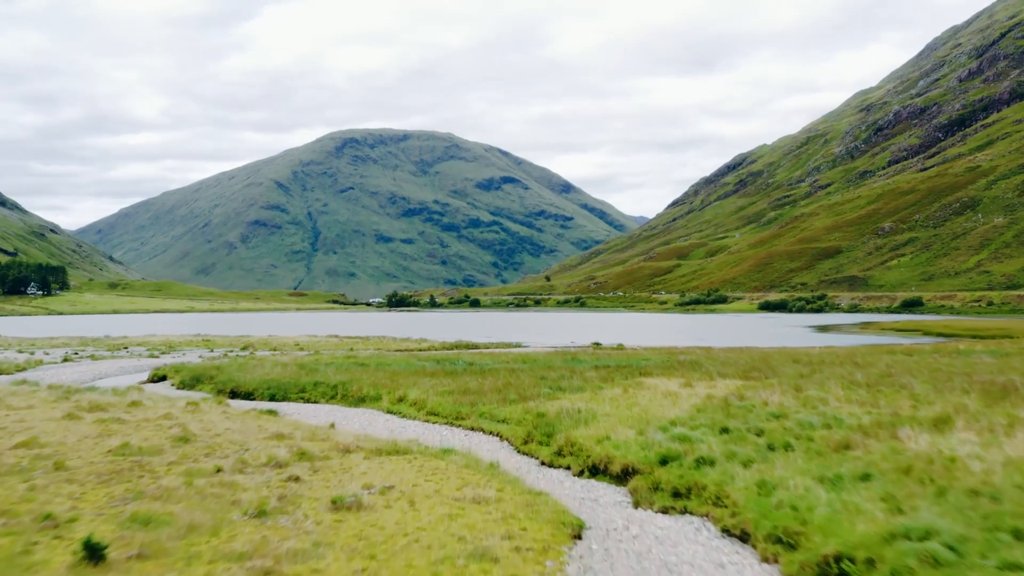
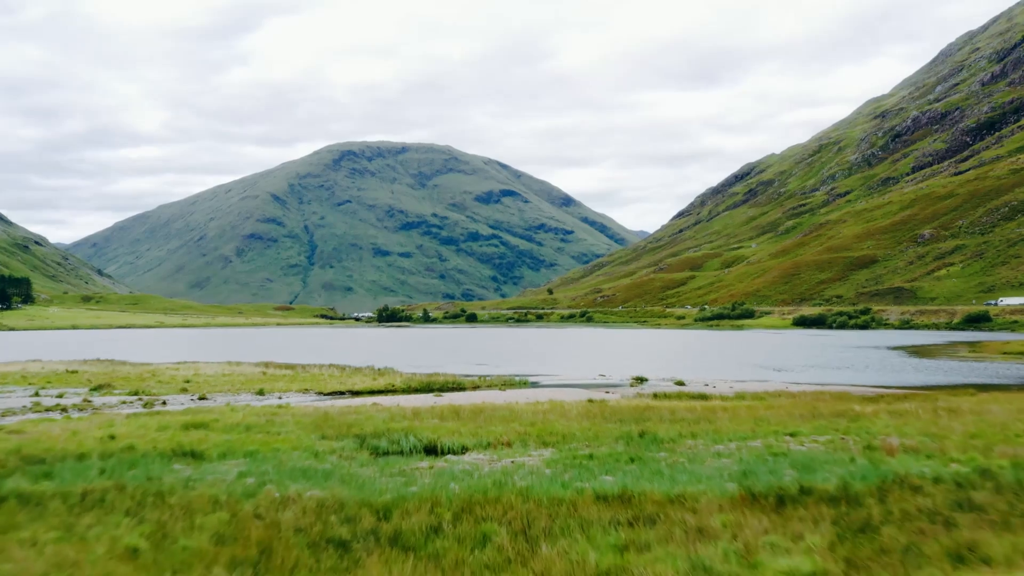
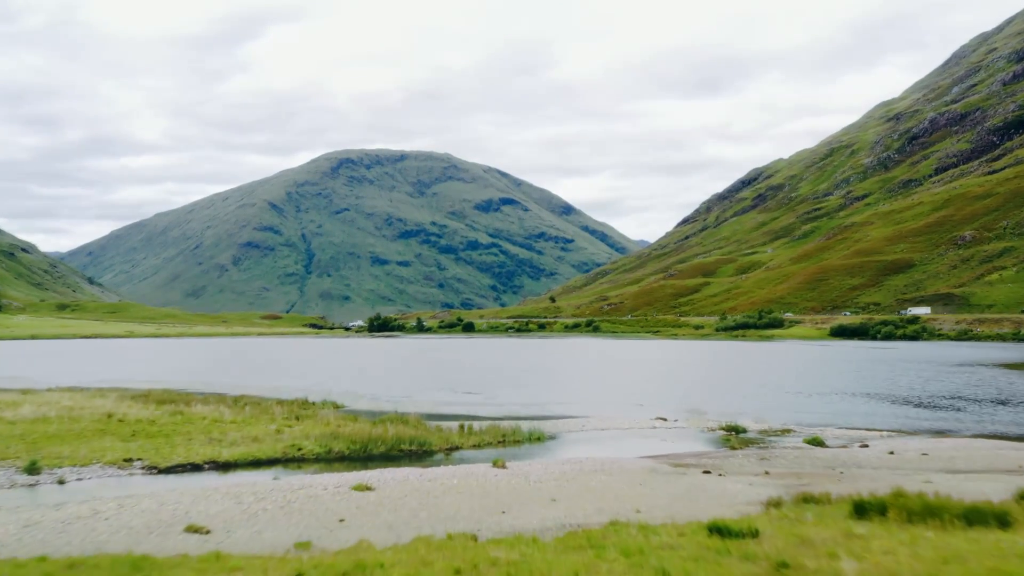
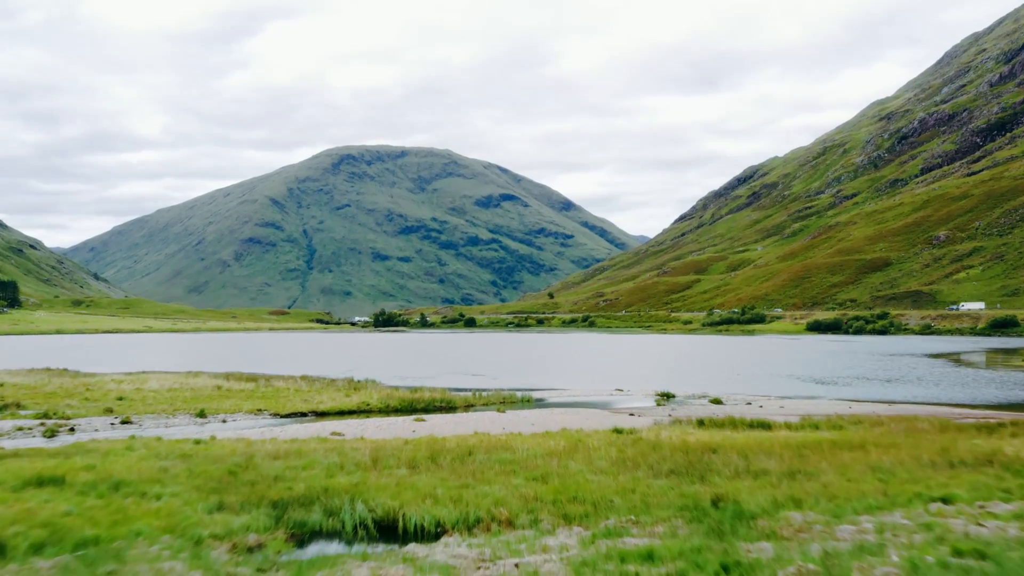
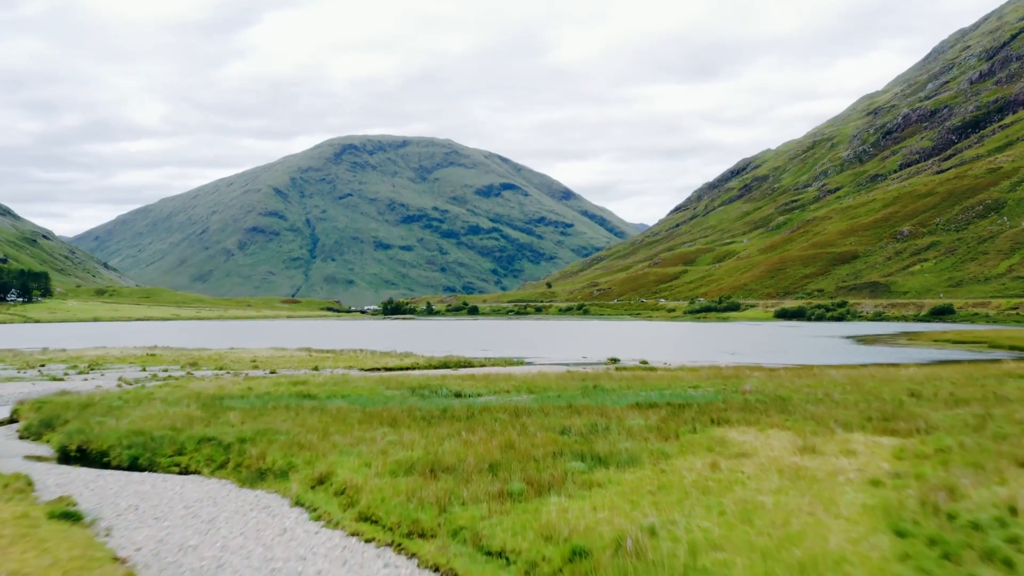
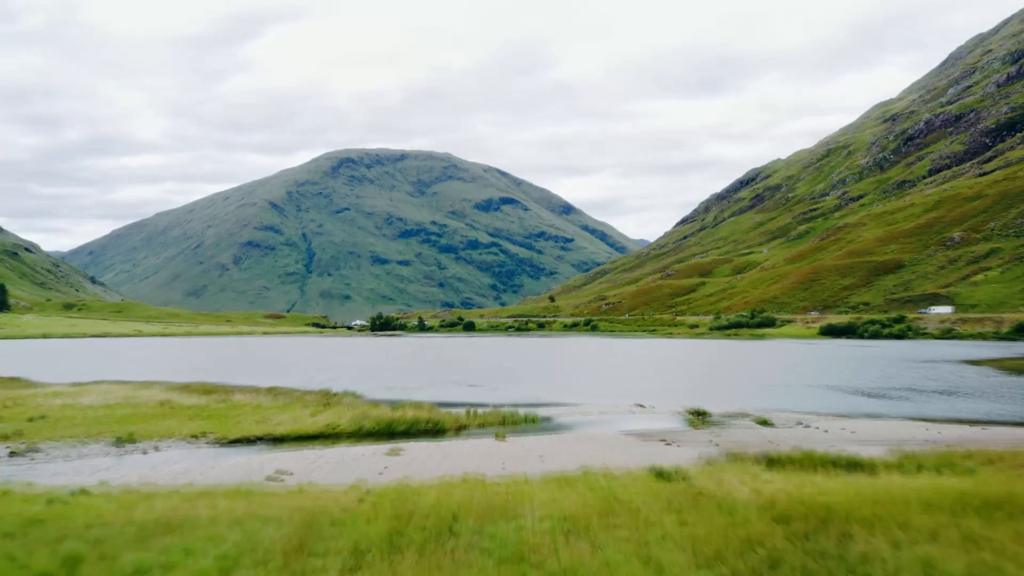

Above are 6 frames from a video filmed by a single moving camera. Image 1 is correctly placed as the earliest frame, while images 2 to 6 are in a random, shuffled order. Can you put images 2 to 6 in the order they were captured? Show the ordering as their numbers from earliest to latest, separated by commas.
5, 2, 4, 6, 3
